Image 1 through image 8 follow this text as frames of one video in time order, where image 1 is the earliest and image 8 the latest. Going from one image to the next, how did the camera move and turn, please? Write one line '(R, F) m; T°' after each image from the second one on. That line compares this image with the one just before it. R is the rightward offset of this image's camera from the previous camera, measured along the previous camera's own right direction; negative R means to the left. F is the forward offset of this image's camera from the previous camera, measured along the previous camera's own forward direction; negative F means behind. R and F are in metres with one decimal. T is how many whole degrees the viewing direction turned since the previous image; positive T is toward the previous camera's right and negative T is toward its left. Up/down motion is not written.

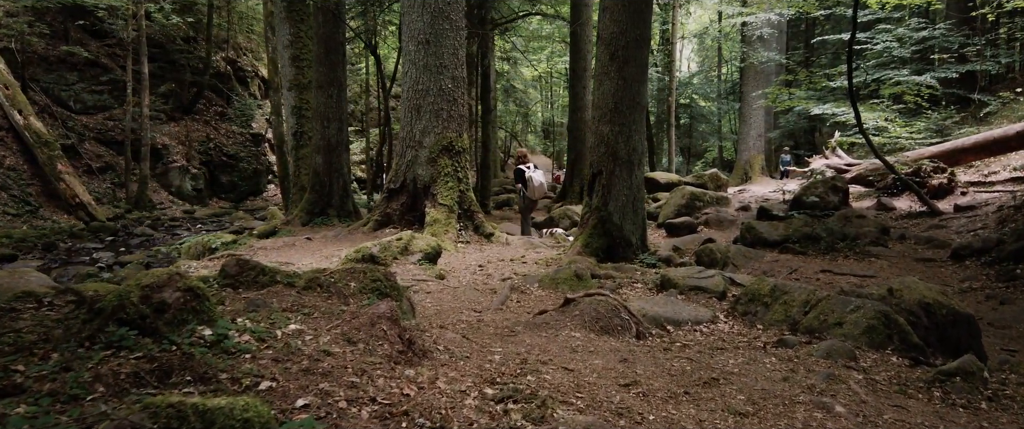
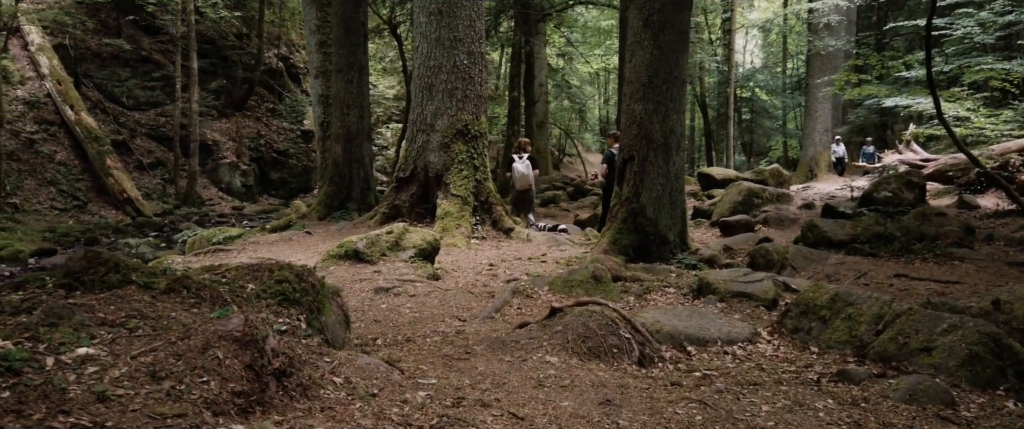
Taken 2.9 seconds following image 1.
(+0.4, +1.2) m; -4°
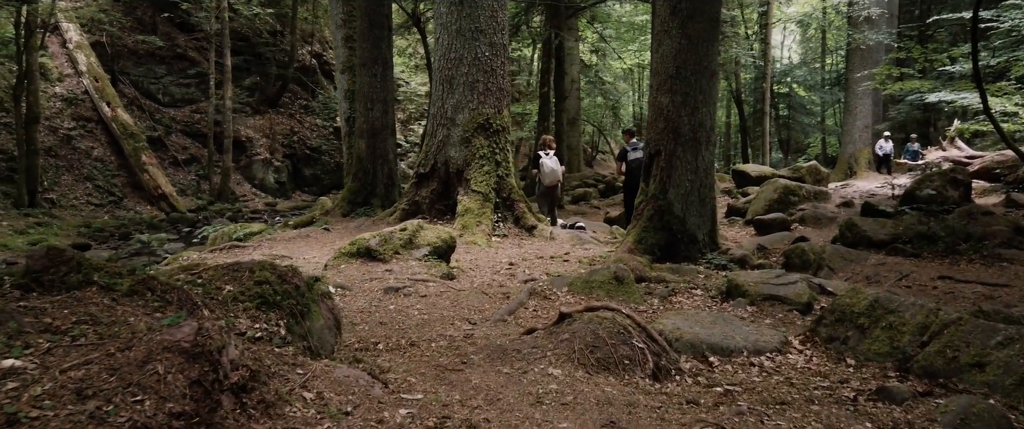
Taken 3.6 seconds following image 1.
(+0.1, +0.3) m; -2°
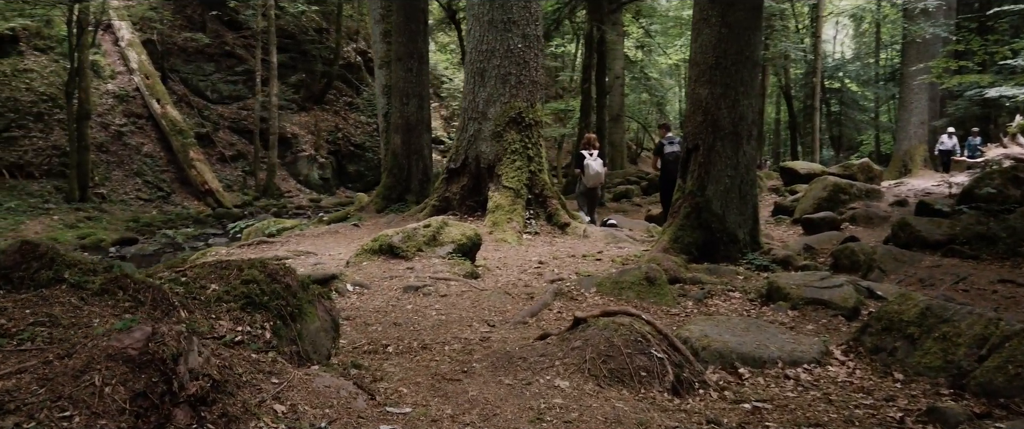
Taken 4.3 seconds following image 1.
(+0.1, +0.3) m; -3°
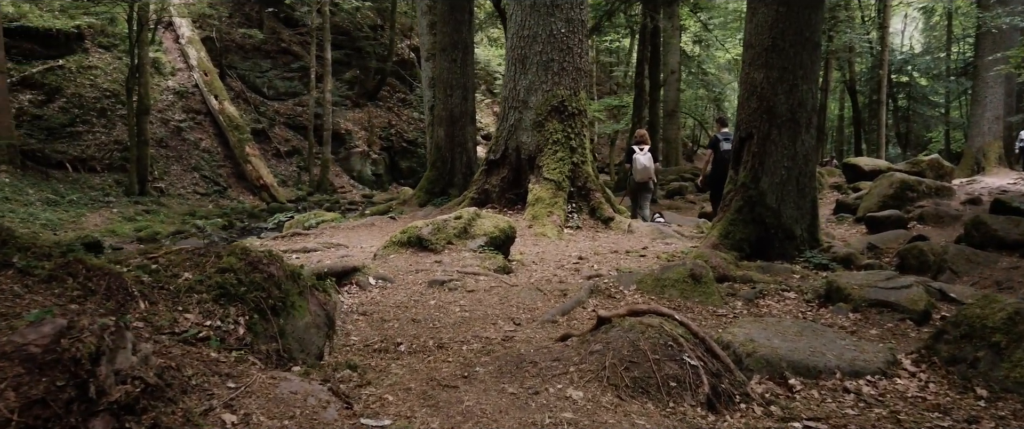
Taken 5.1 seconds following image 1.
(+0.1, +0.4) m; -4°
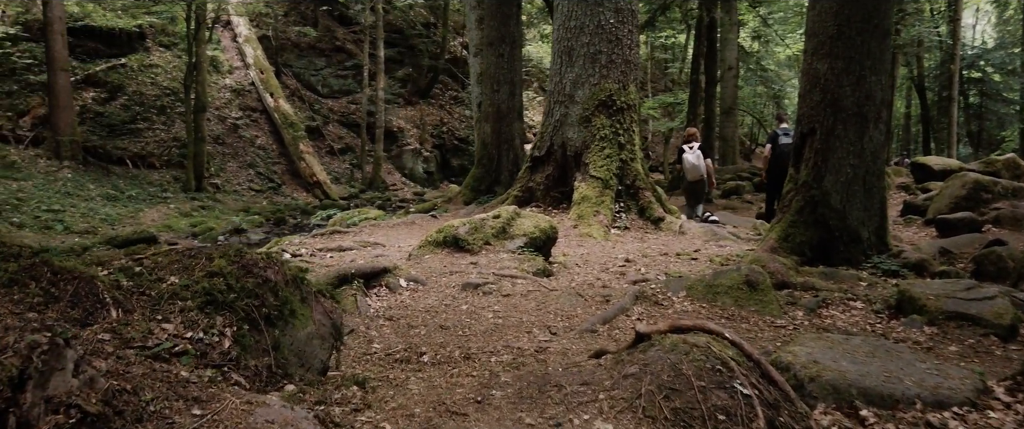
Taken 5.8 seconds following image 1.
(+0.1, +0.3) m; -4°
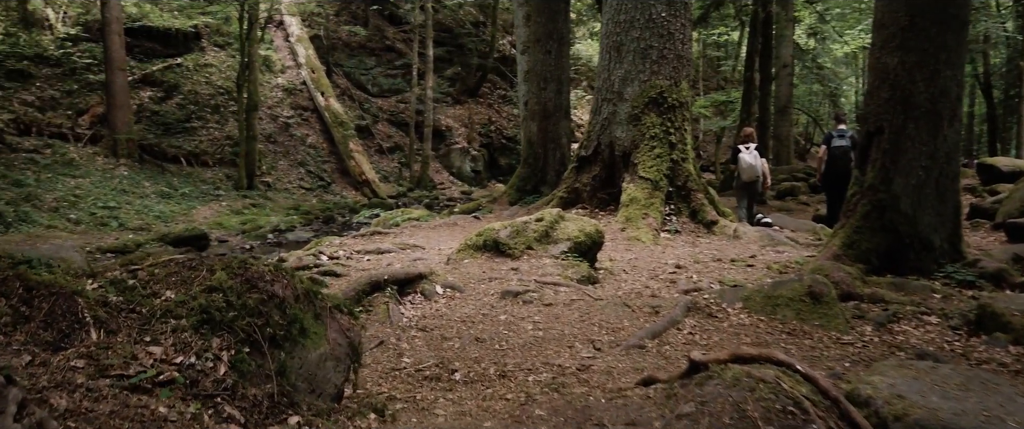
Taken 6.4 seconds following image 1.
(0.0, +0.3) m; -4°
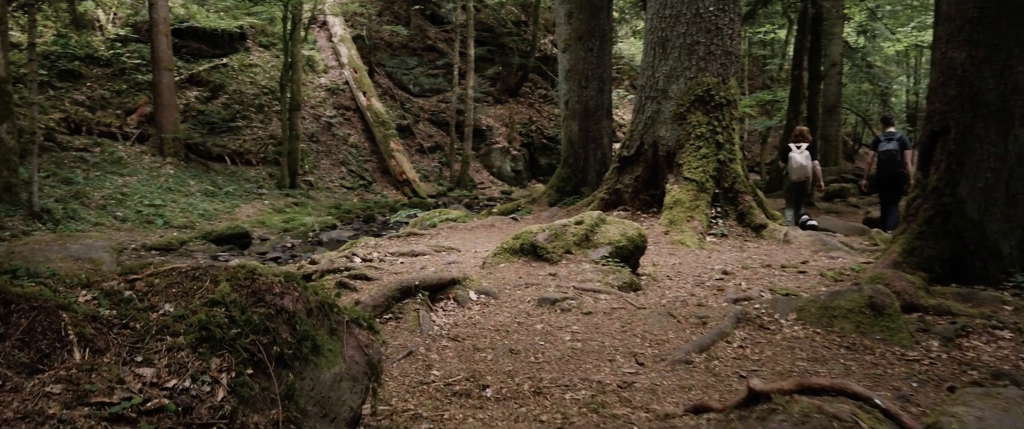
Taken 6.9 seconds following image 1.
(0.0, +0.2) m; -3°
